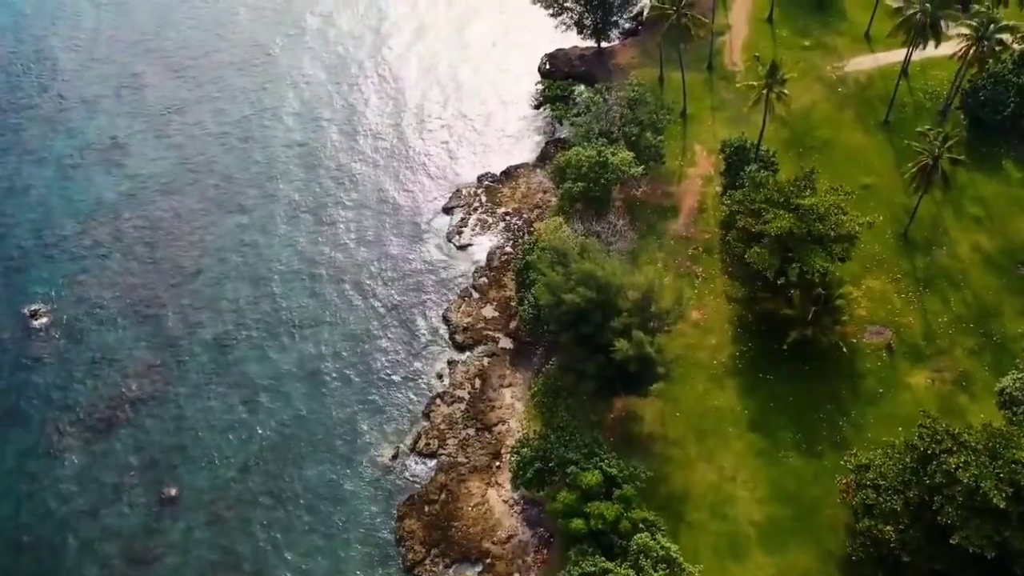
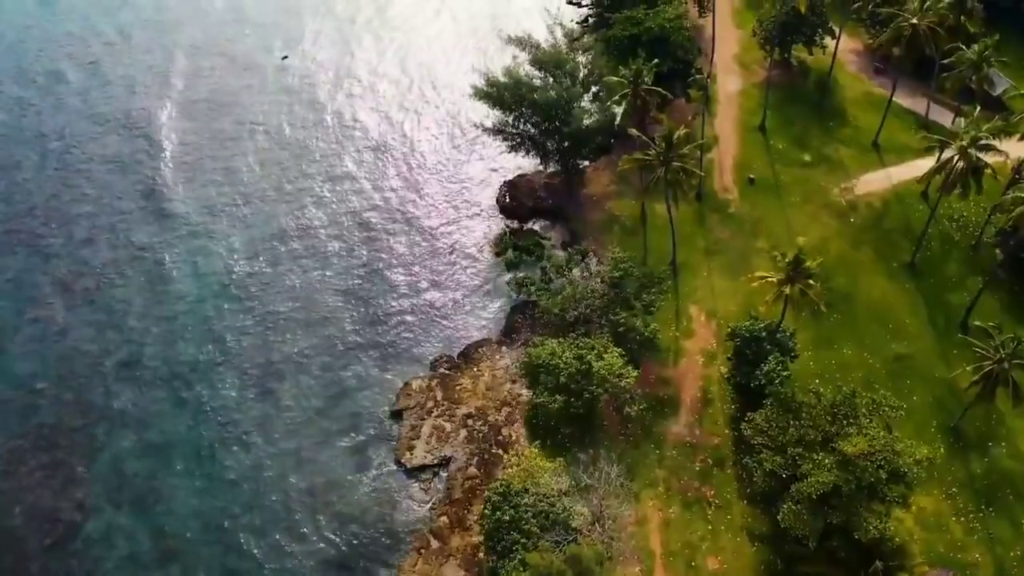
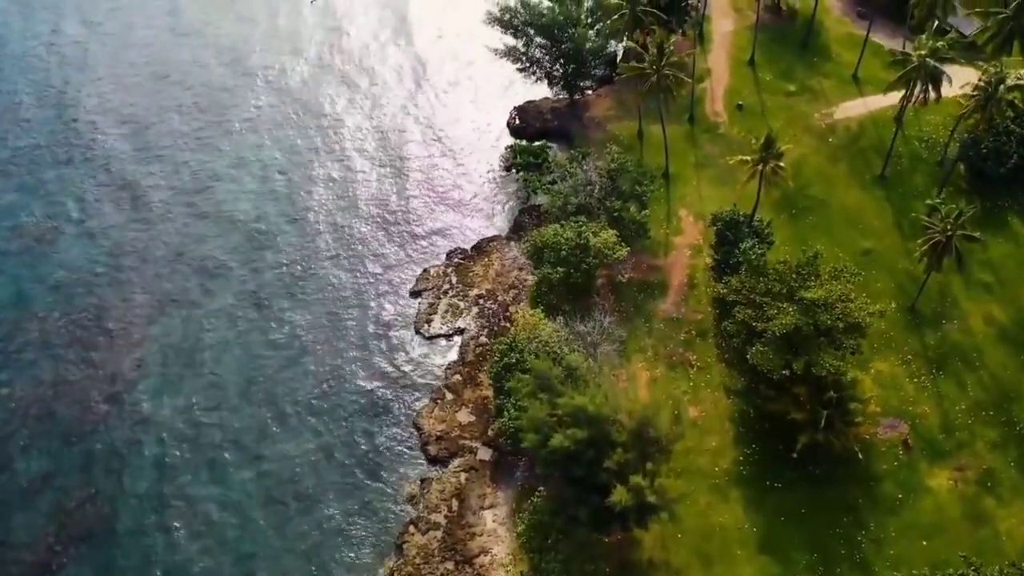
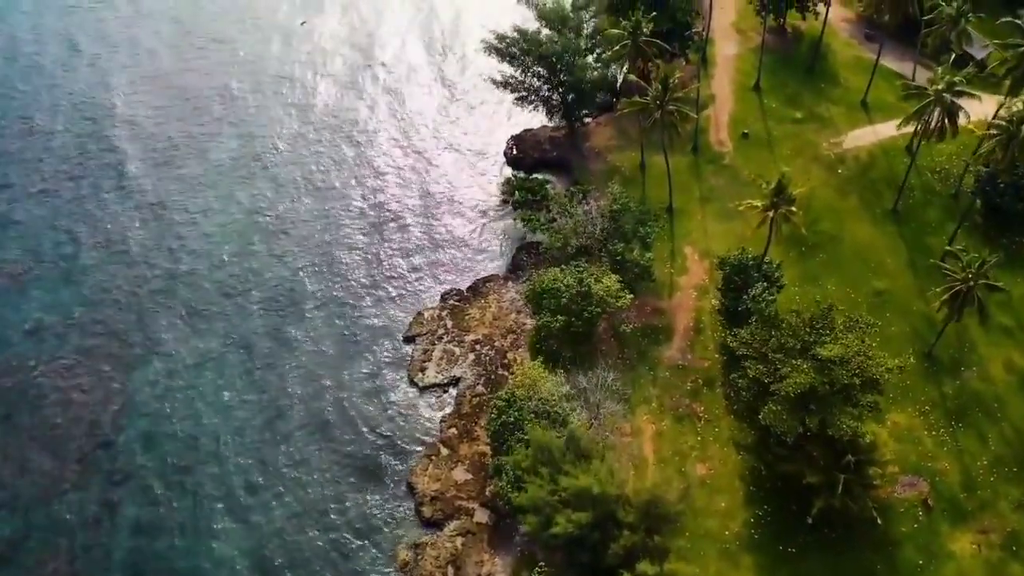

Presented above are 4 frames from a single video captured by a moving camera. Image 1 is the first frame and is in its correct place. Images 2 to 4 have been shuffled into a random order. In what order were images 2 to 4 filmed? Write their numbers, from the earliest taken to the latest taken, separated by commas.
3, 4, 2
